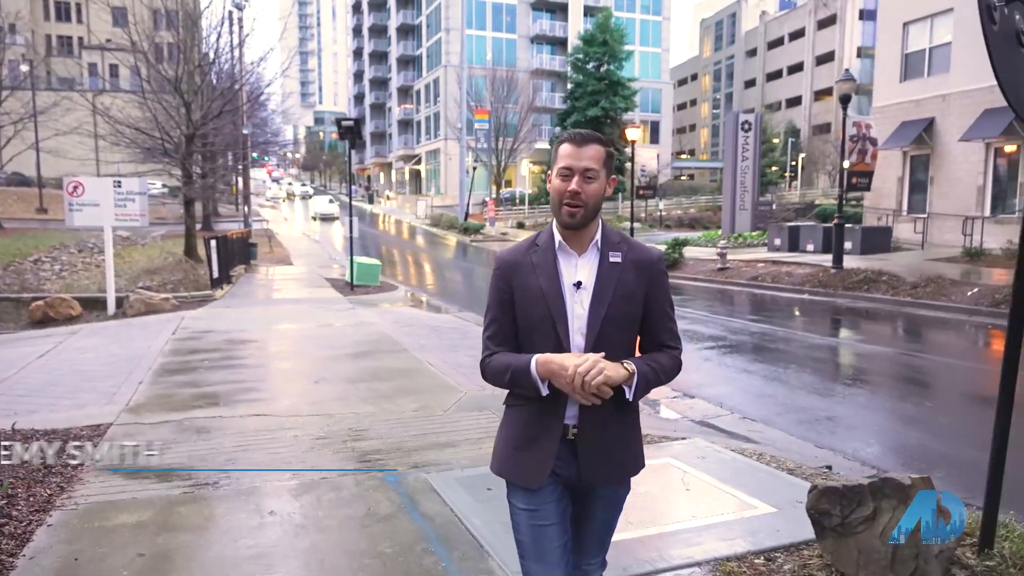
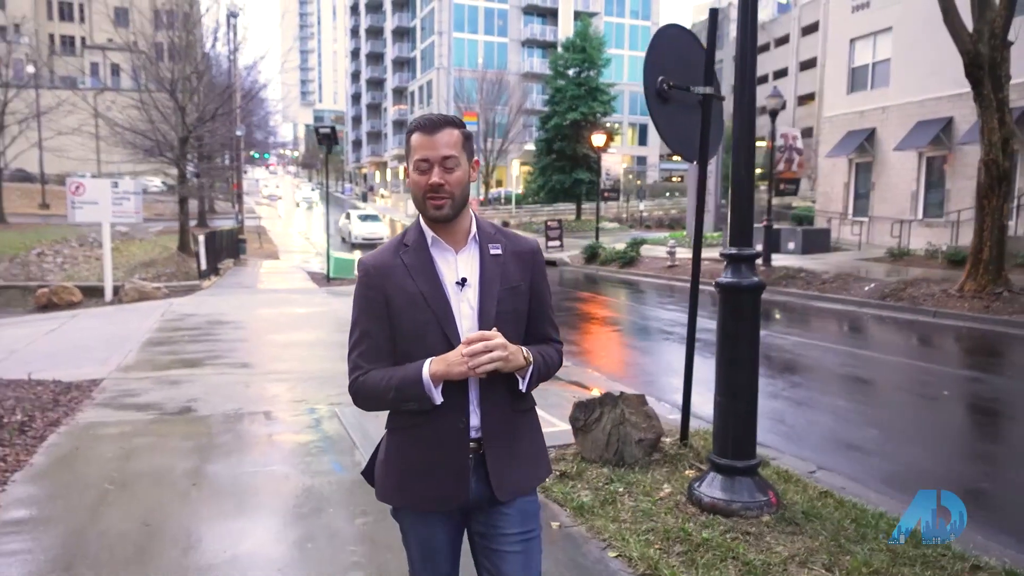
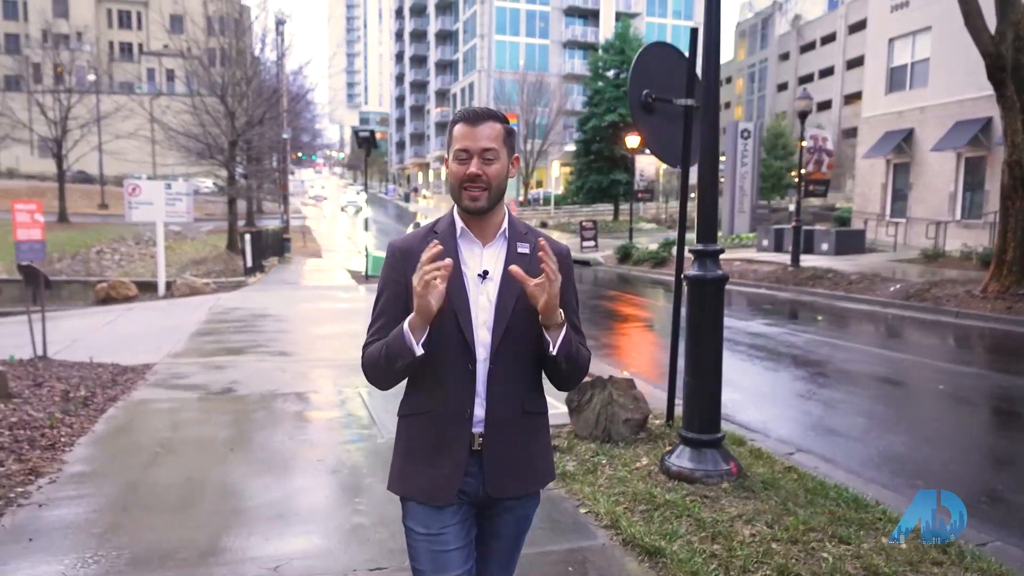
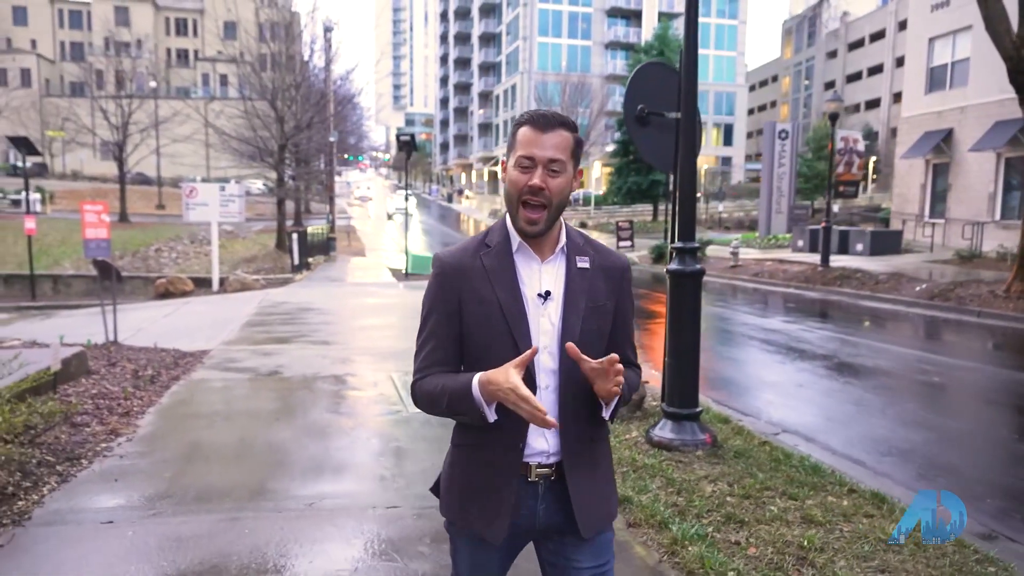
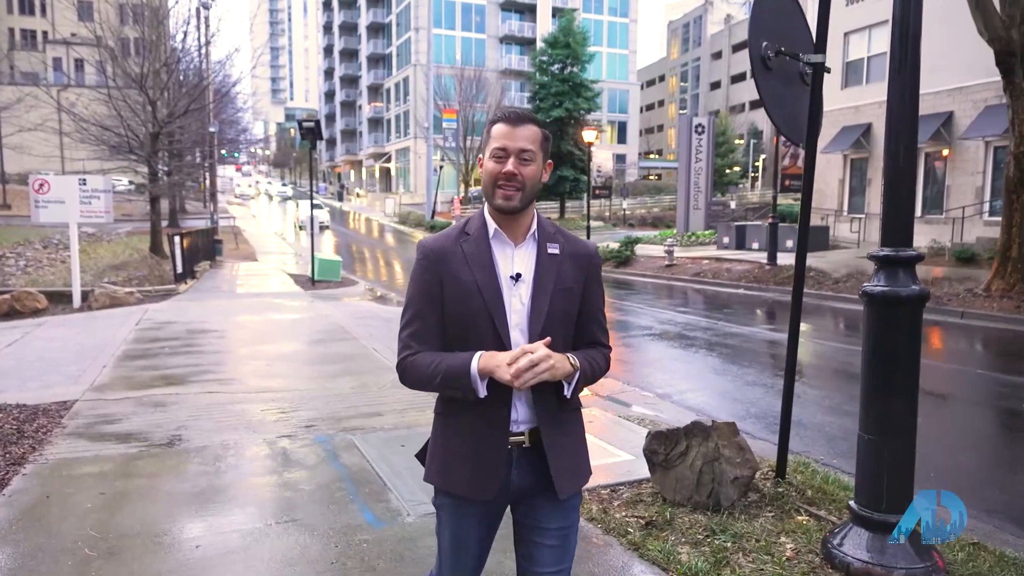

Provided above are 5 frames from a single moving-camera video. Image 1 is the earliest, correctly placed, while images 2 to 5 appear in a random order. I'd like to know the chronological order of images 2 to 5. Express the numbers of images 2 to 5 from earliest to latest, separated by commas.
5, 2, 3, 4
